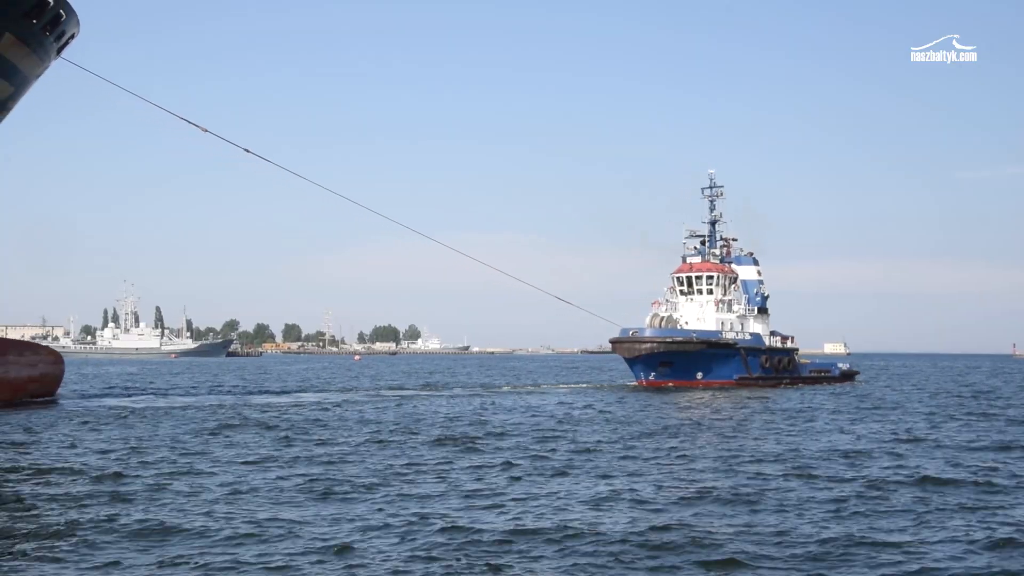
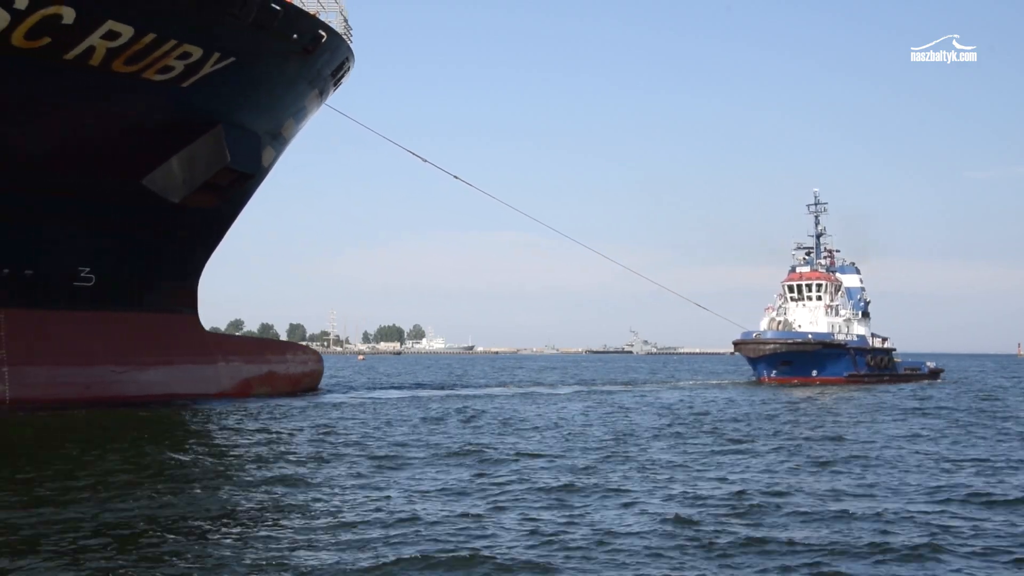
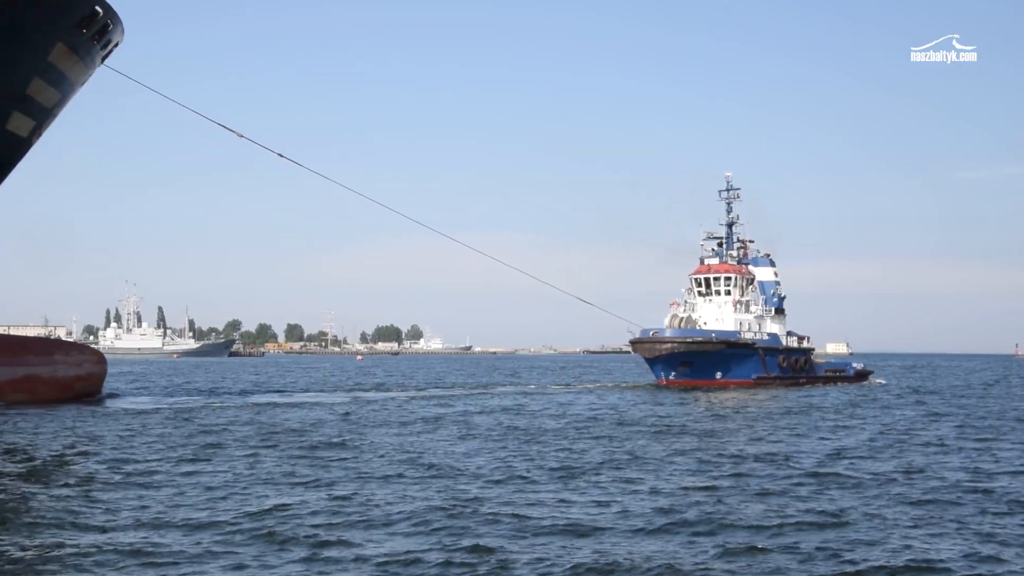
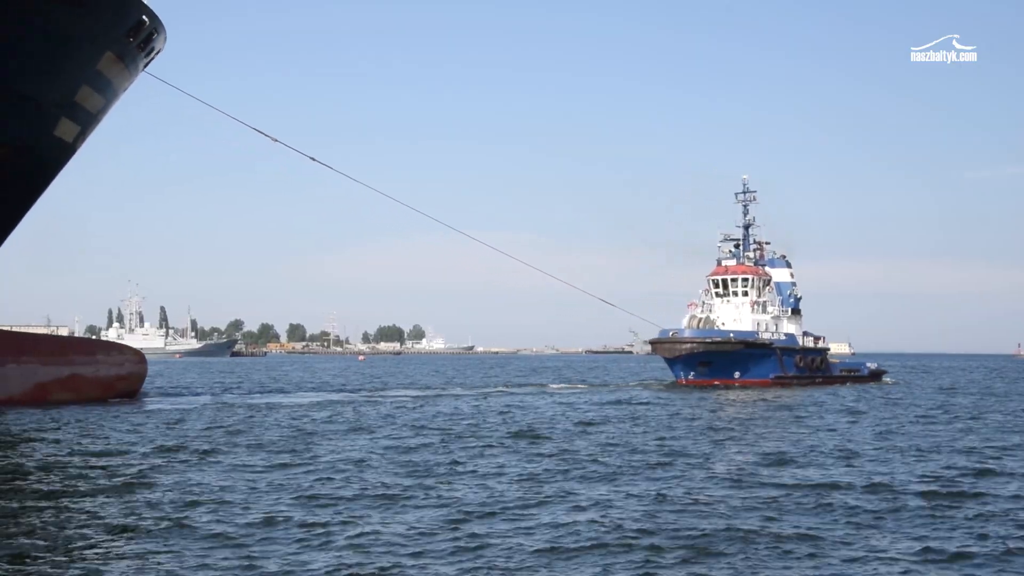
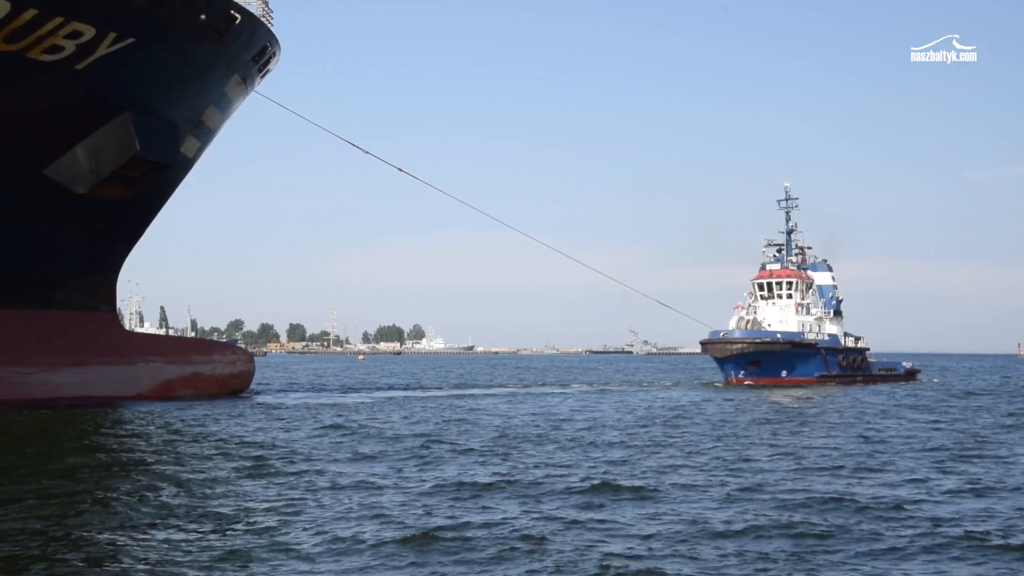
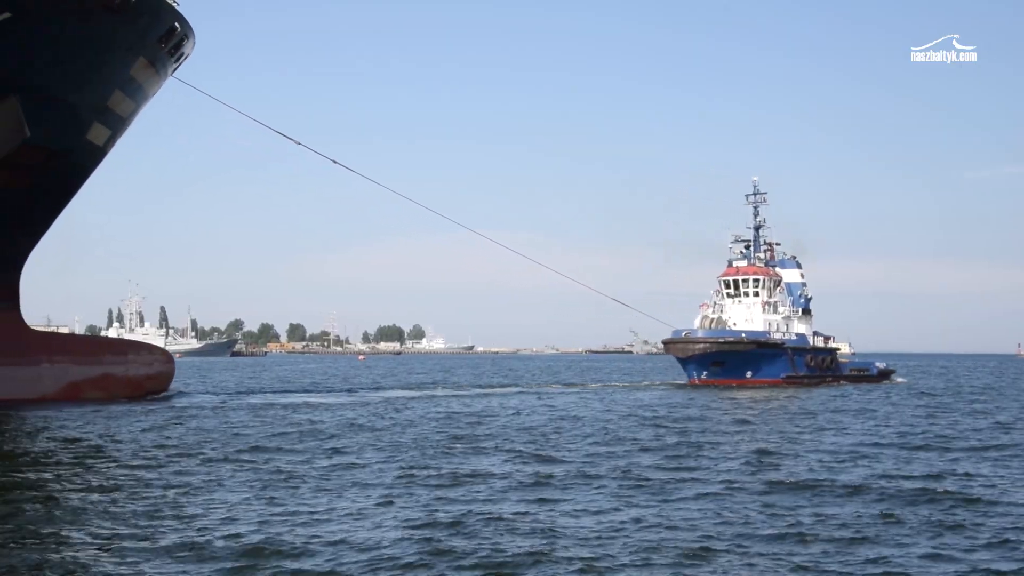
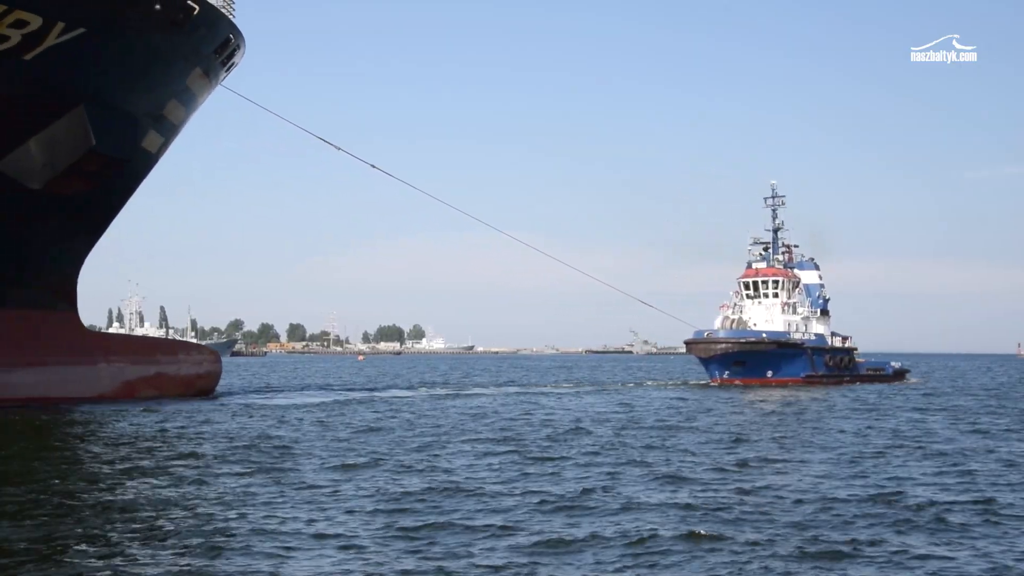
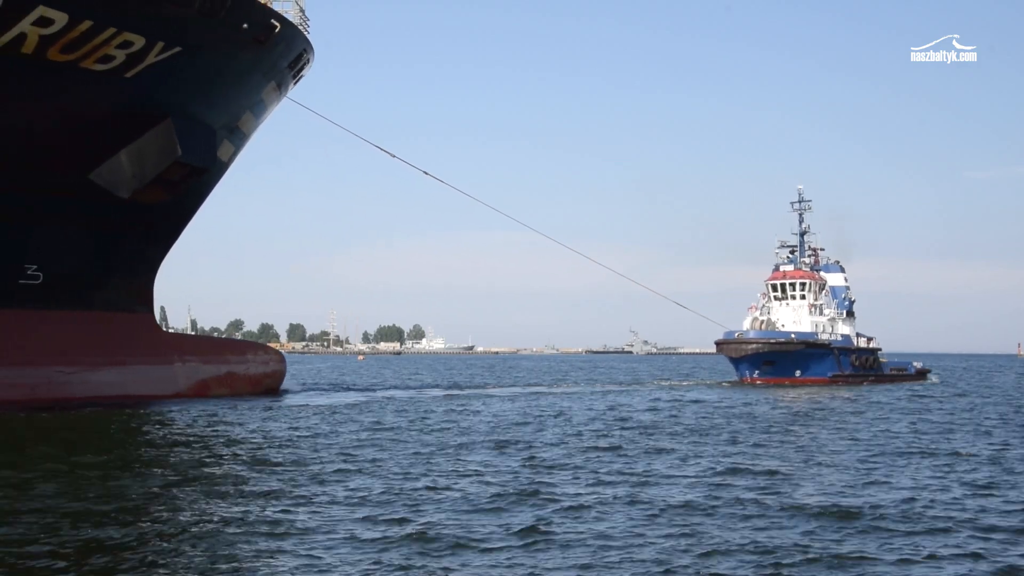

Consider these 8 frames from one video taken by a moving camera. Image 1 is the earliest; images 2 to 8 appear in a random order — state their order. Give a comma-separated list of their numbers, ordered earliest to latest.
3, 4, 6, 7, 5, 8, 2
